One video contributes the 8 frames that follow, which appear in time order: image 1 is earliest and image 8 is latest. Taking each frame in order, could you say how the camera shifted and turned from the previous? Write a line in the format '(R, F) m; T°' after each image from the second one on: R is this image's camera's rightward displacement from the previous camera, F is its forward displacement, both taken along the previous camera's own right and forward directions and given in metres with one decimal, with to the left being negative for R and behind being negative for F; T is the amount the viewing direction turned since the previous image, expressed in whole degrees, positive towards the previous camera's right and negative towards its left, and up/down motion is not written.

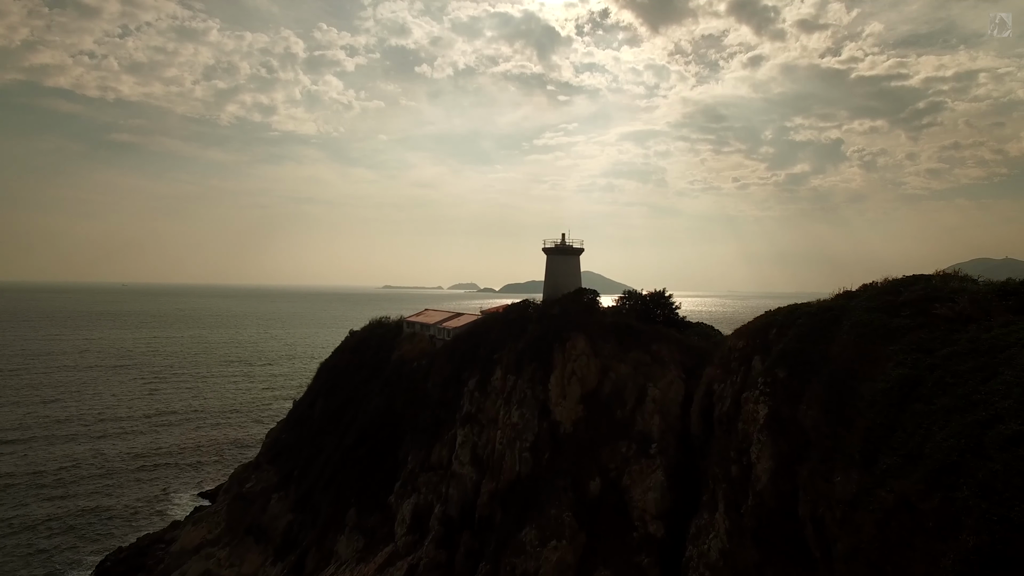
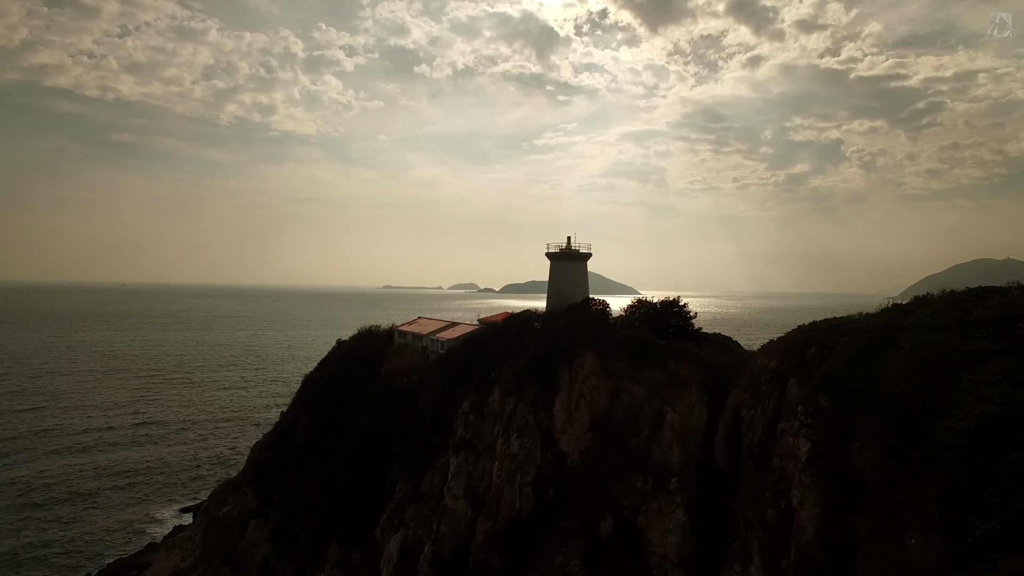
(0.0, +3.5) m; 0°
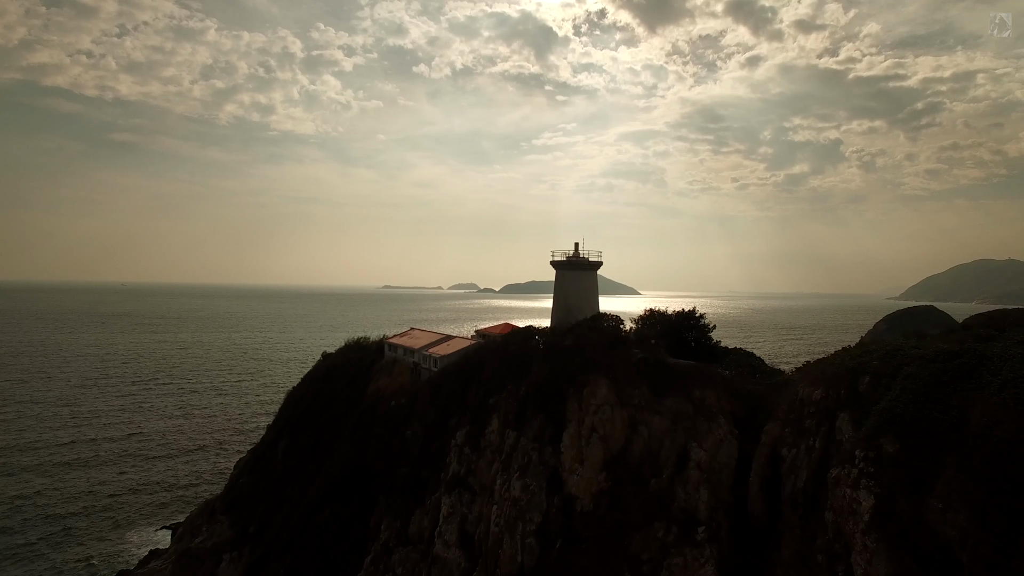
(-0.1, +3.6) m; 0°
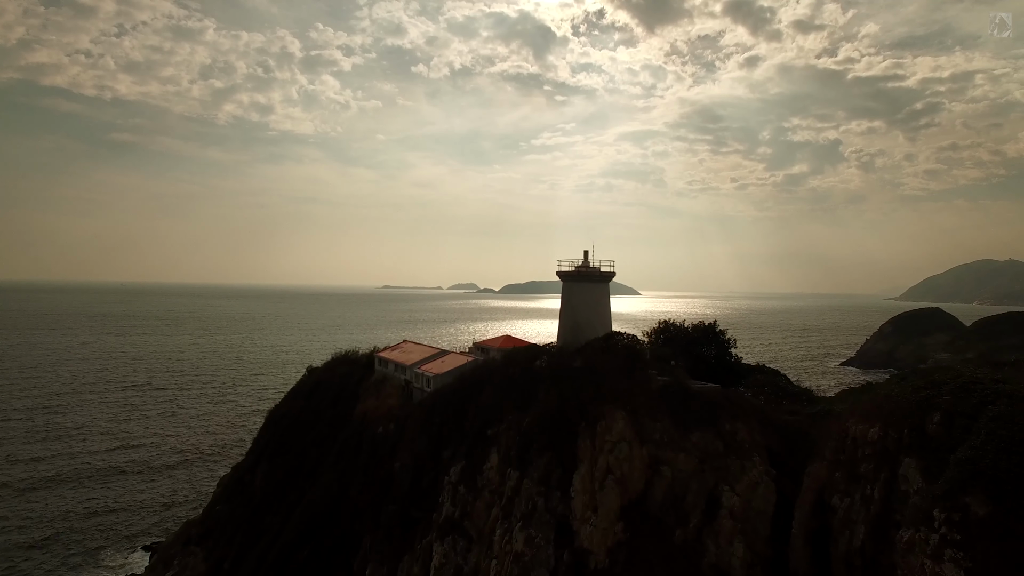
(-0.1, +3.2) m; 0°
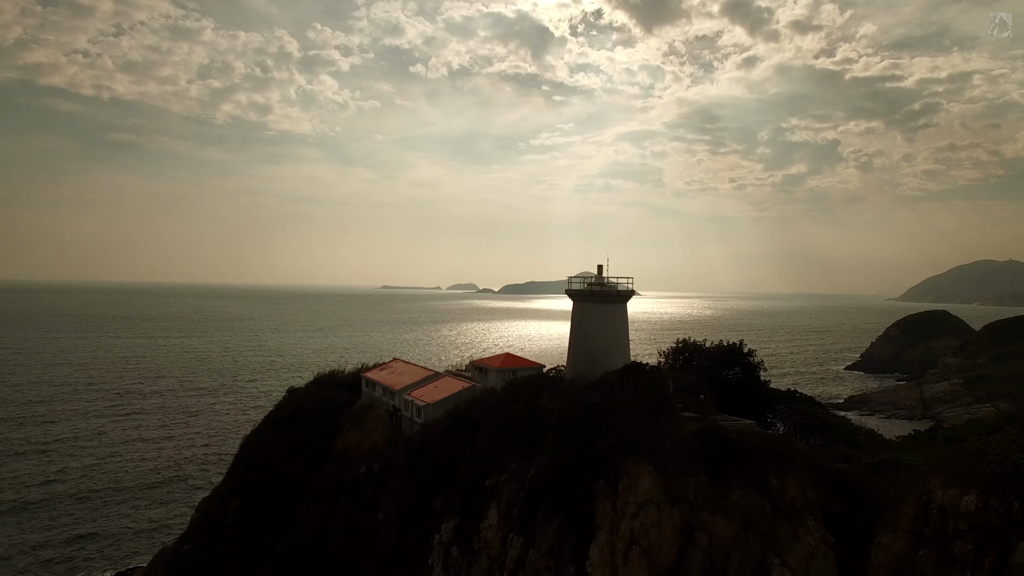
(-0.3, +3.4) m; 0°
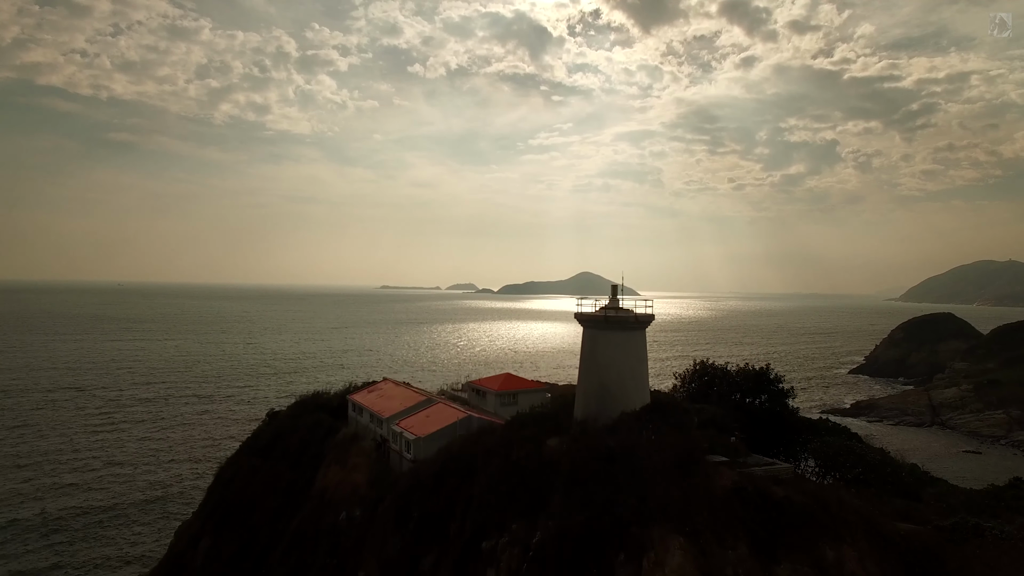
(-0.8, +2.1) m; 0°
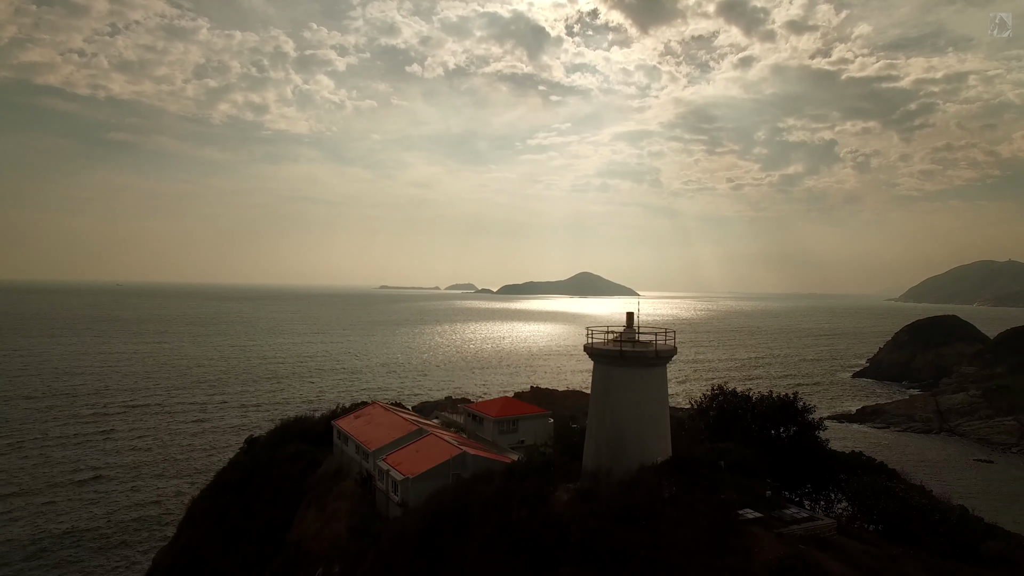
(-0.1, +2.7) m; 0°
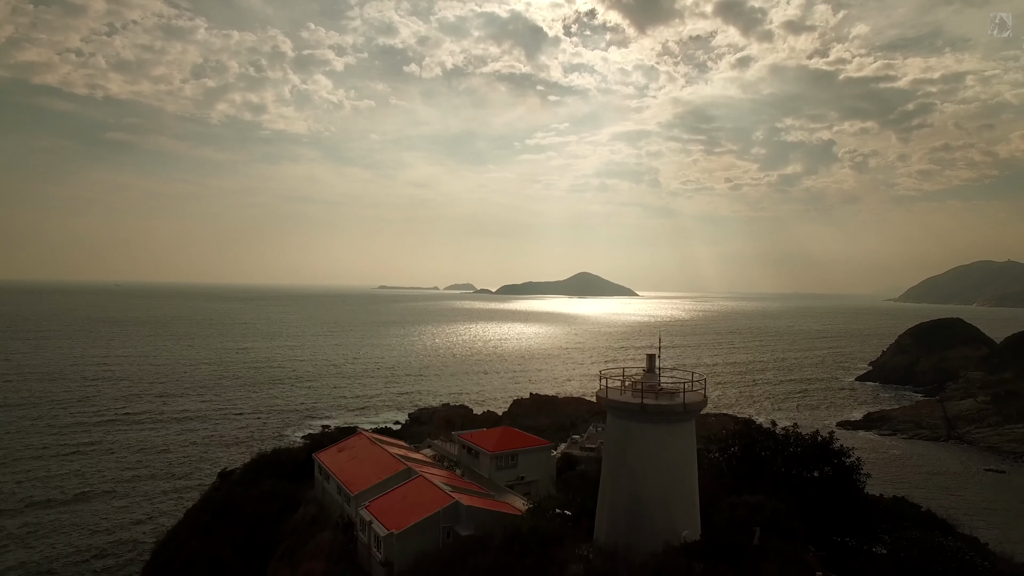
(0.0, +2.6) m; 0°
